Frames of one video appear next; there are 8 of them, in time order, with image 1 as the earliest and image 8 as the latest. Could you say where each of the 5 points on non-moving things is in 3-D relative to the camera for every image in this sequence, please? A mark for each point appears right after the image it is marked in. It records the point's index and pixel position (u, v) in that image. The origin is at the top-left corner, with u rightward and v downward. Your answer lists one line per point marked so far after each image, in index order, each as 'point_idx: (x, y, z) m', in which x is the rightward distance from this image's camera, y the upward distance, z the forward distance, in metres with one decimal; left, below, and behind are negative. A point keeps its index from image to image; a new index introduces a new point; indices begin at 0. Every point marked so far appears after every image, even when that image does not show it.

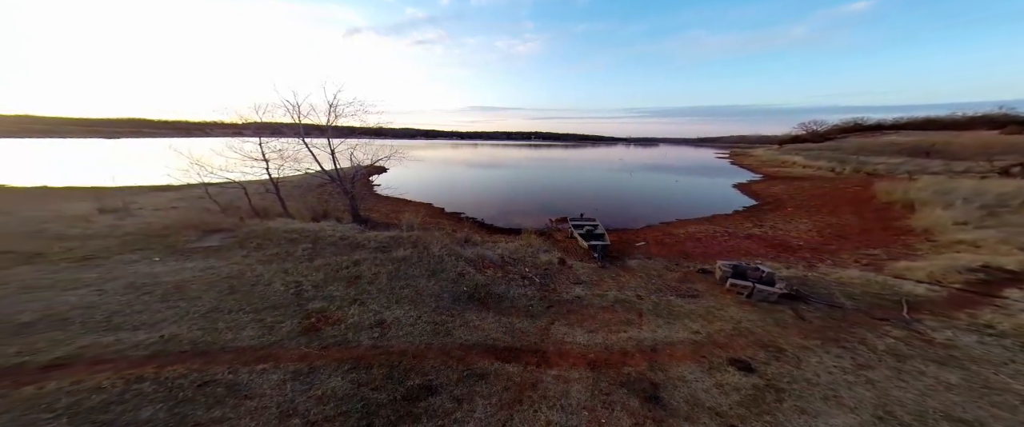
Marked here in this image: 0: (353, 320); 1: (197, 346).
0: (-3.4, -2.2, +5.8) m
1: (-5.2, -2.2, +4.5) m
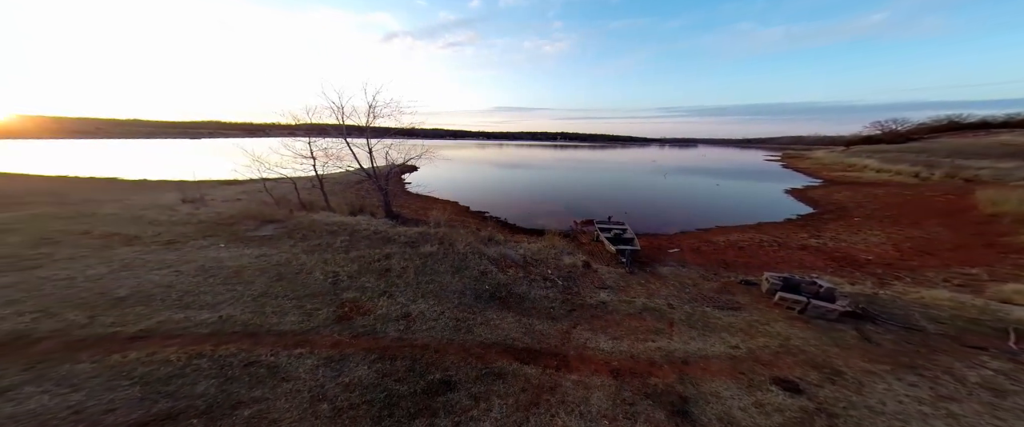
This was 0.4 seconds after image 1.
0: (-2.9, -2.1, +6.2) m
1: (-4.9, -2.1, +5.1) m
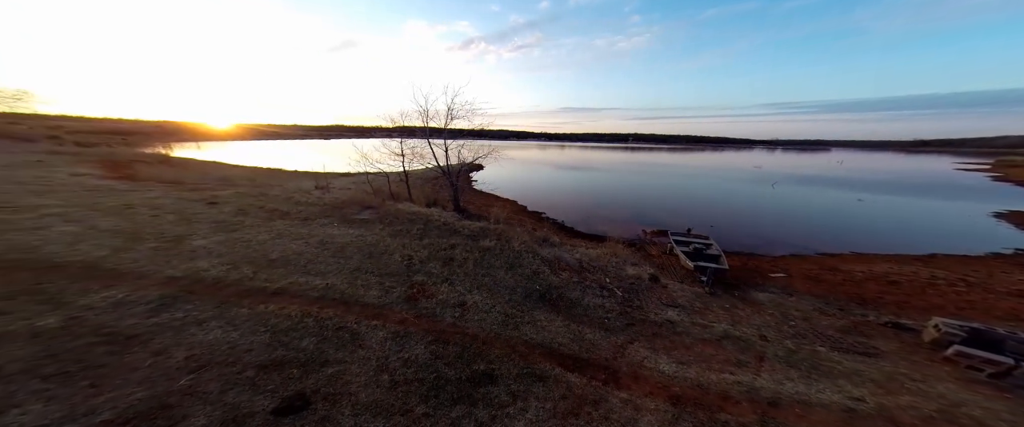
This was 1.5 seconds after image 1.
0: (-1.8, -2.0, +7.1) m
1: (-3.9, -1.8, +6.5) m
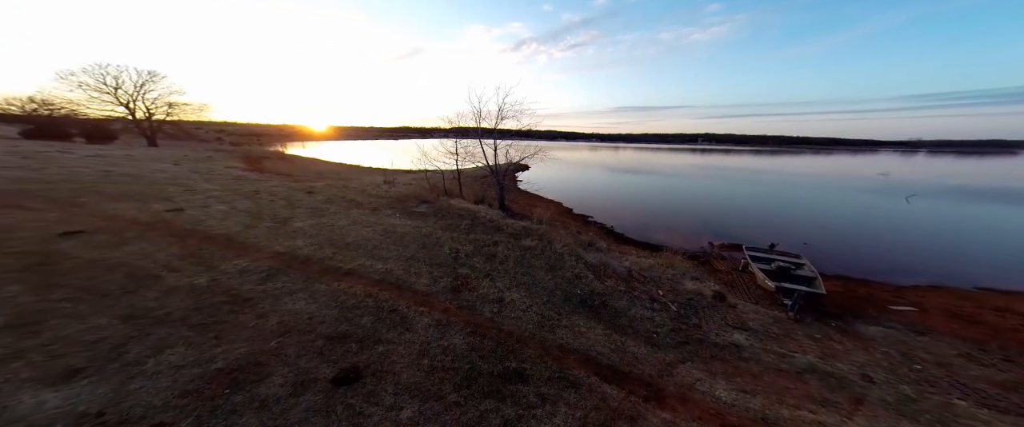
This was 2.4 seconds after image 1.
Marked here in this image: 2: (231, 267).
0: (-0.8, -2.0, +7.5) m
1: (-3.0, -1.7, +7.4) m
2: (-7.3, -1.4, +7.4) m
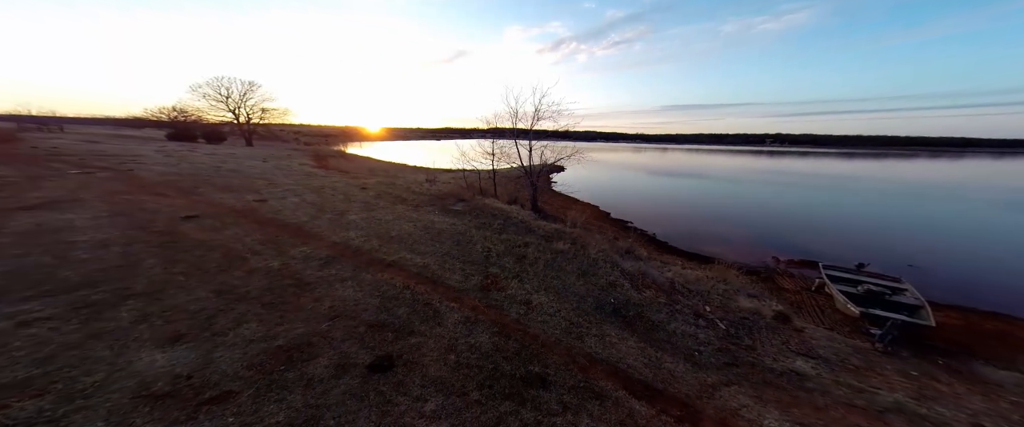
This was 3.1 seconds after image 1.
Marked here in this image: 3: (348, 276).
0: (0.0, -2.0, +7.6) m
1: (-2.2, -1.7, +7.8) m
2: (-6.4, -1.2, +8.6) m
3: (-4.3, -1.7, +7.6) m
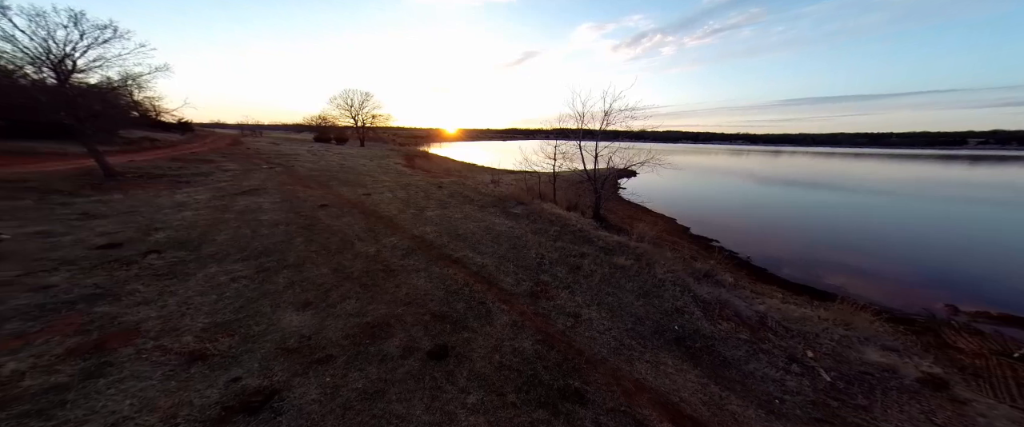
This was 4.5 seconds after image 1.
0: (+1.4, -2.2, +7.6) m
1: (-0.6, -1.7, +8.4) m
2: (-4.4, -1.0, +10.3) m
3: (-2.8, -1.6, +8.8) m
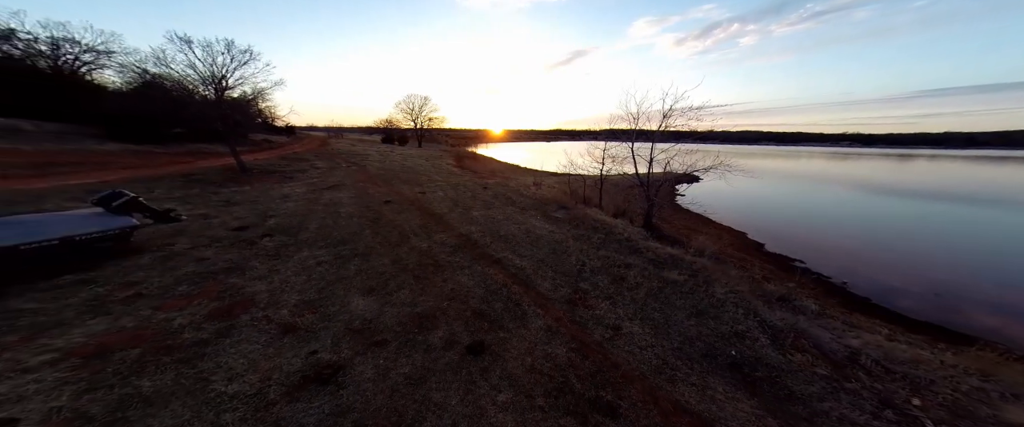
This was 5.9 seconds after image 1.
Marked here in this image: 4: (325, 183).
0: (+2.3, -2.4, +7.4) m
1: (+0.5, -1.8, +8.6) m
2: (-2.8, -0.9, +11.2) m
3: (-1.4, -1.6, +9.4) m
4: (-12.4, +2.0, +19.2) m
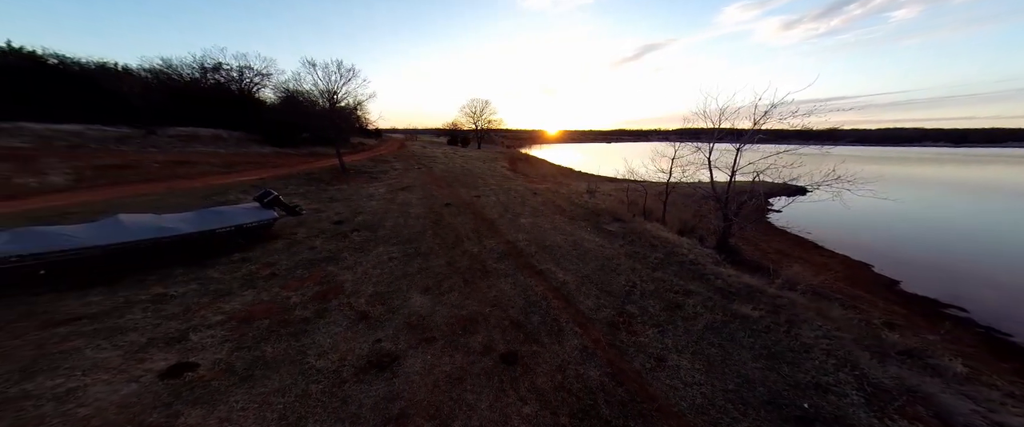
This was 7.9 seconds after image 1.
0: (+3.2, -2.7, +6.8) m
1: (+1.8, -2.1, +8.4) m
2: (-0.8, -1.0, +11.7) m
3: (+0.1, -1.8, +9.7) m
4: (-8.2, +2.4, +21.7) m
